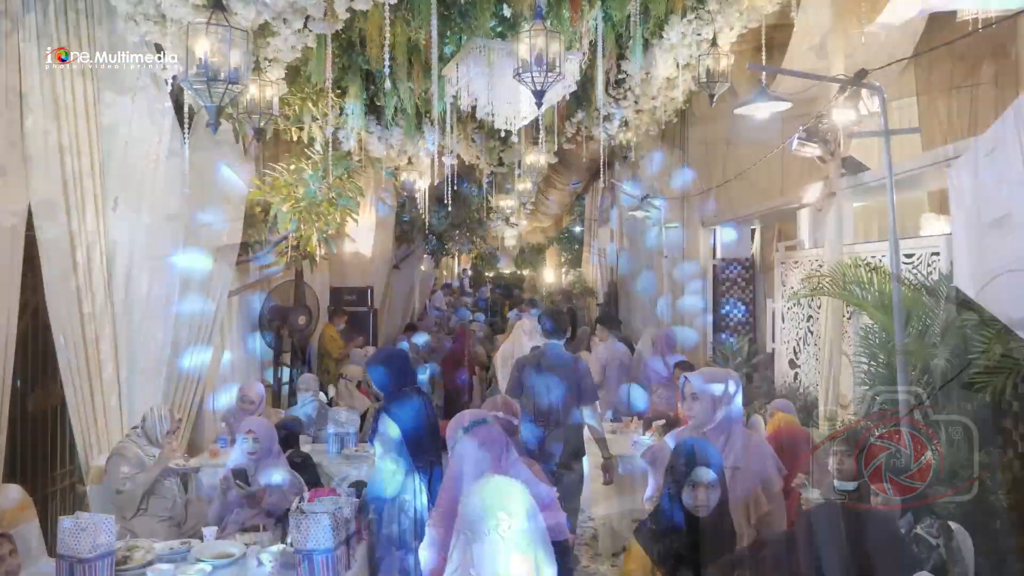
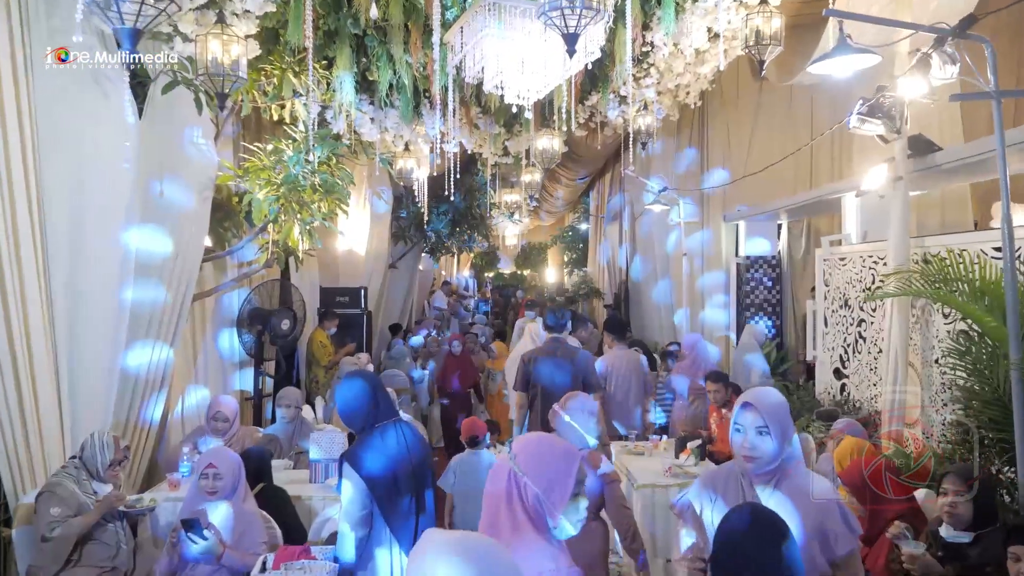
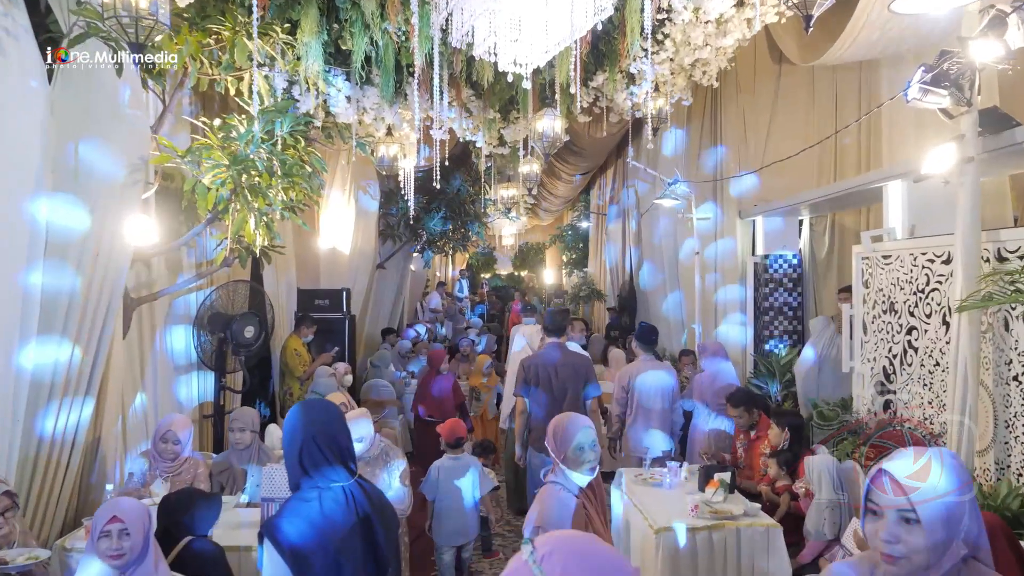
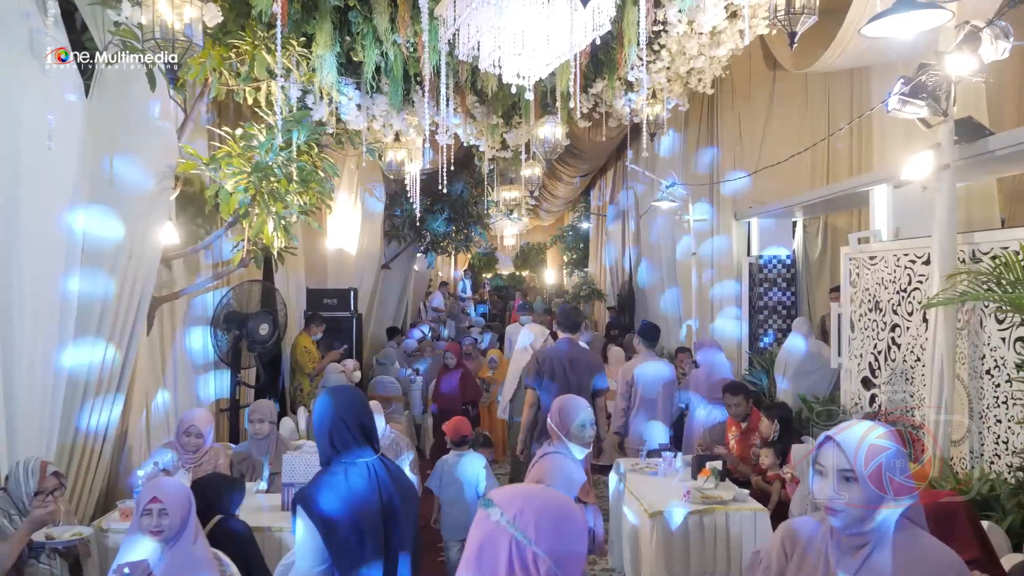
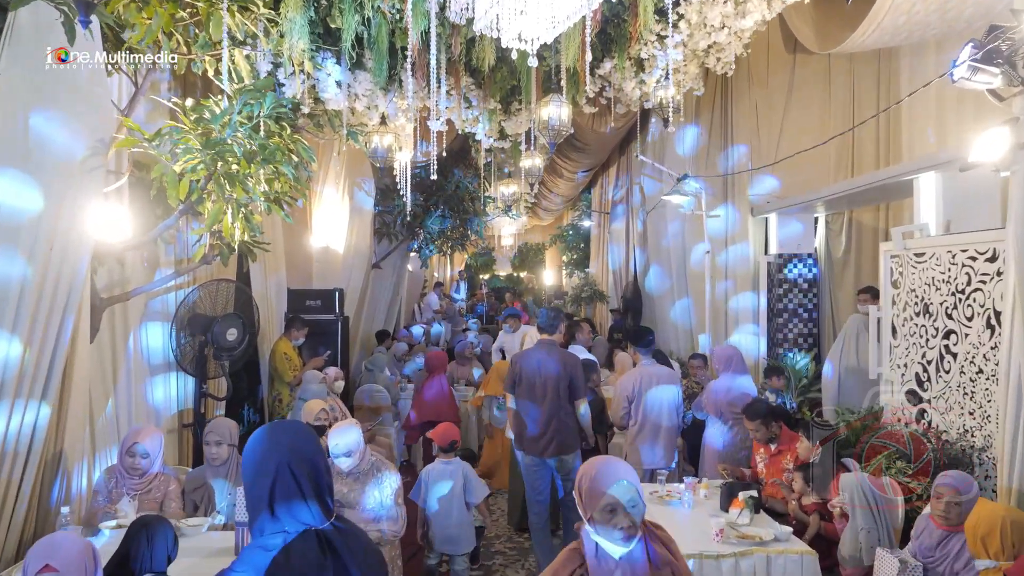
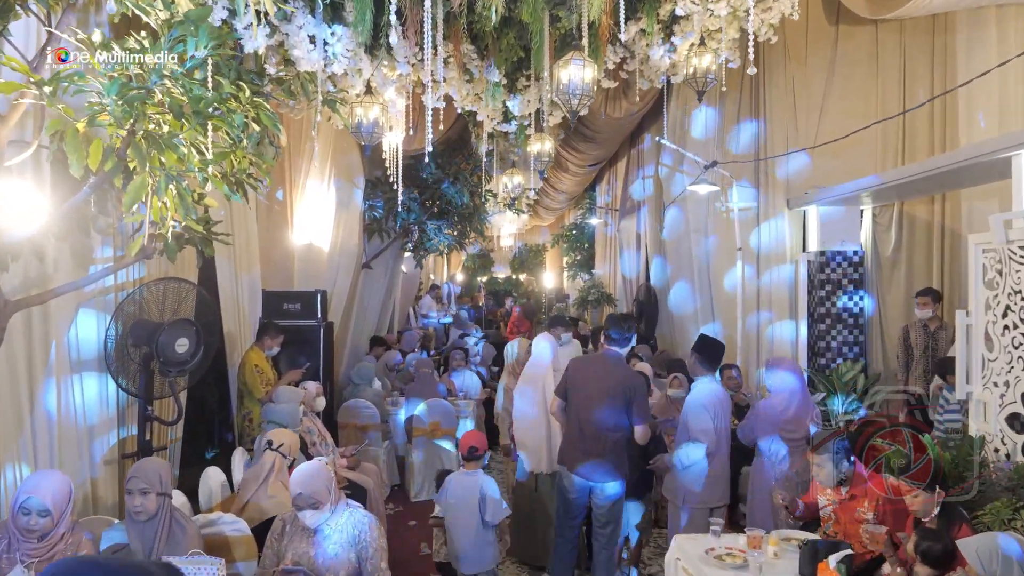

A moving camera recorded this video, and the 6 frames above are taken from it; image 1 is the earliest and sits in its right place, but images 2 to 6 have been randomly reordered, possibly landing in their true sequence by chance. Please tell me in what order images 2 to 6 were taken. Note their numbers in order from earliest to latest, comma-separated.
2, 4, 3, 5, 6
